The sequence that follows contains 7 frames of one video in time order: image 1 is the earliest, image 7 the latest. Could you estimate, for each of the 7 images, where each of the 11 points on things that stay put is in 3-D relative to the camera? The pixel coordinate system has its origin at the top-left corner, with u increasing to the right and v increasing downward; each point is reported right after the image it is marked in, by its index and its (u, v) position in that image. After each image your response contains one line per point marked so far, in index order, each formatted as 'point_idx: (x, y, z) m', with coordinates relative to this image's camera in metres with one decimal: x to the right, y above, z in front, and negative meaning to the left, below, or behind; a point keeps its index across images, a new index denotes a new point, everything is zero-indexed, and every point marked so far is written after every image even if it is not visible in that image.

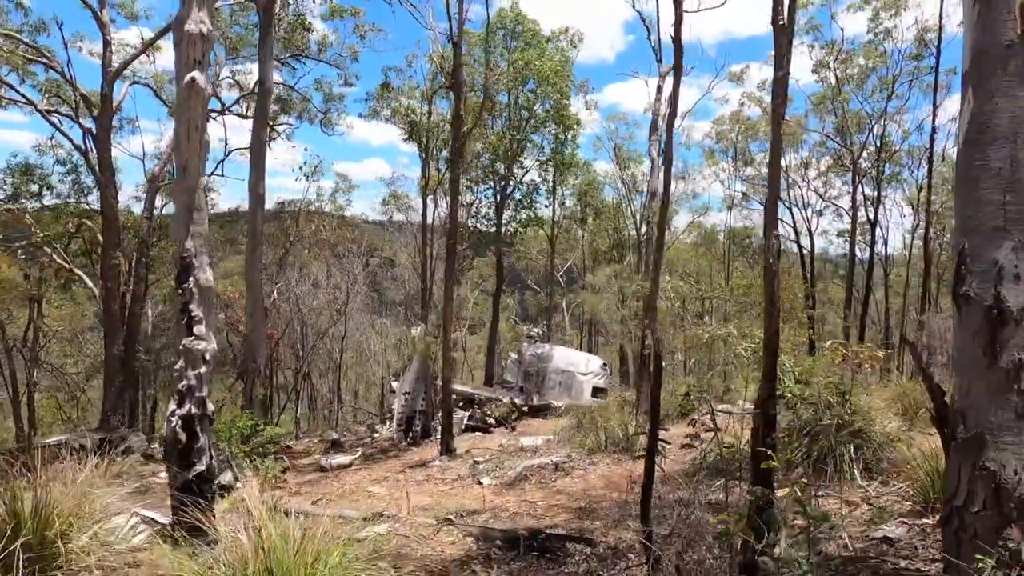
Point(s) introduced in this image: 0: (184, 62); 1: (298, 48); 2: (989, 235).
0: (-2.0, +1.4, +4.0) m
1: (-4.8, +5.4, +14.9) m
2: (+1.7, +0.2, +2.4) m
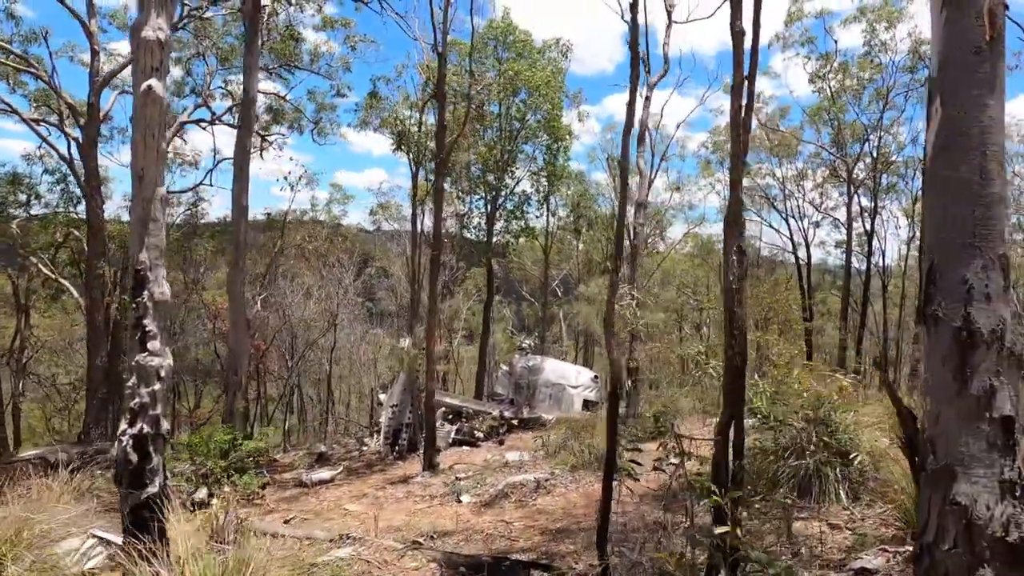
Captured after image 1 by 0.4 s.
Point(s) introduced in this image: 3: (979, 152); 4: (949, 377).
0: (-2.2, +1.3, +3.9) m
1: (-5.0, +5.2, +14.9) m
2: (+1.5, +0.1, +2.2) m
3: (+1.6, +0.5, +2.2) m
4: (+1.4, -0.3, +2.2) m
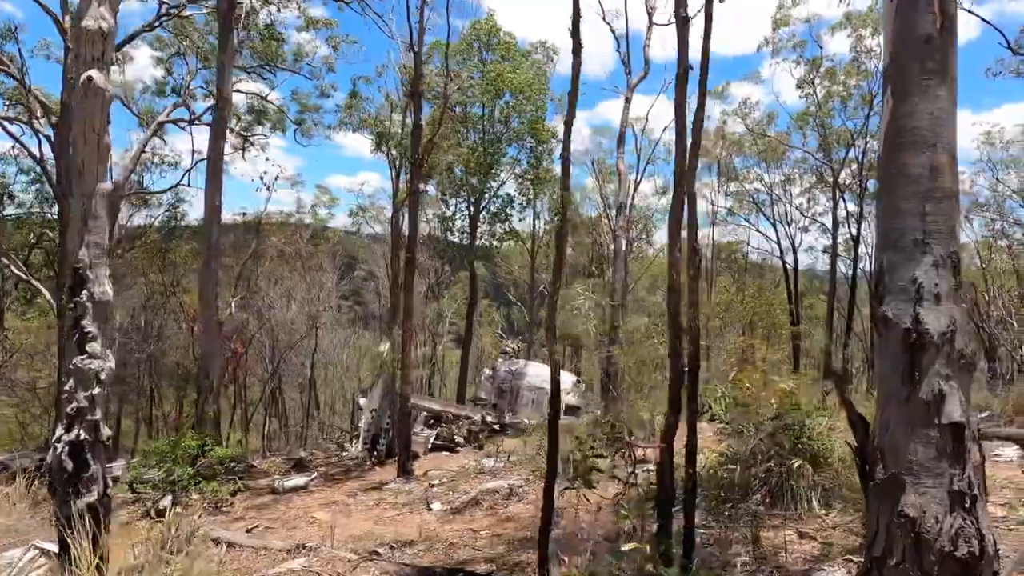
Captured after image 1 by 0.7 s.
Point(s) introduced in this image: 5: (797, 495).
0: (-2.4, +1.3, +3.8) m
1: (-5.3, +5.1, +14.7) m
2: (+1.3, +0.1, +2.1) m
3: (+1.3, +0.5, +2.1) m
4: (+1.2, -0.3, +2.1) m
5: (+2.4, -1.7, +5.6) m
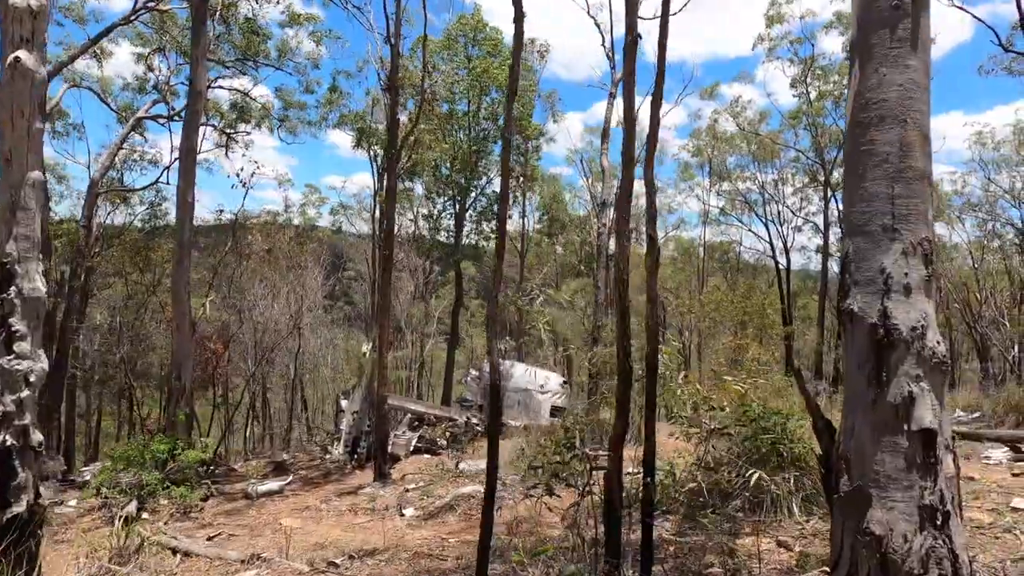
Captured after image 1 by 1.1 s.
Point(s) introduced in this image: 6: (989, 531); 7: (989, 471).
0: (-2.7, +1.3, +3.5) m
1: (-5.6, +5.1, +14.5) m
2: (+1.0, +0.1, +1.9) m
3: (+1.1, +0.5, +1.9) m
4: (+1.0, -0.3, +1.9) m
5: (+2.2, -1.7, +5.4) m
6: (+3.1, -1.6, +4.4) m
7: (+4.9, -1.9, +6.8) m
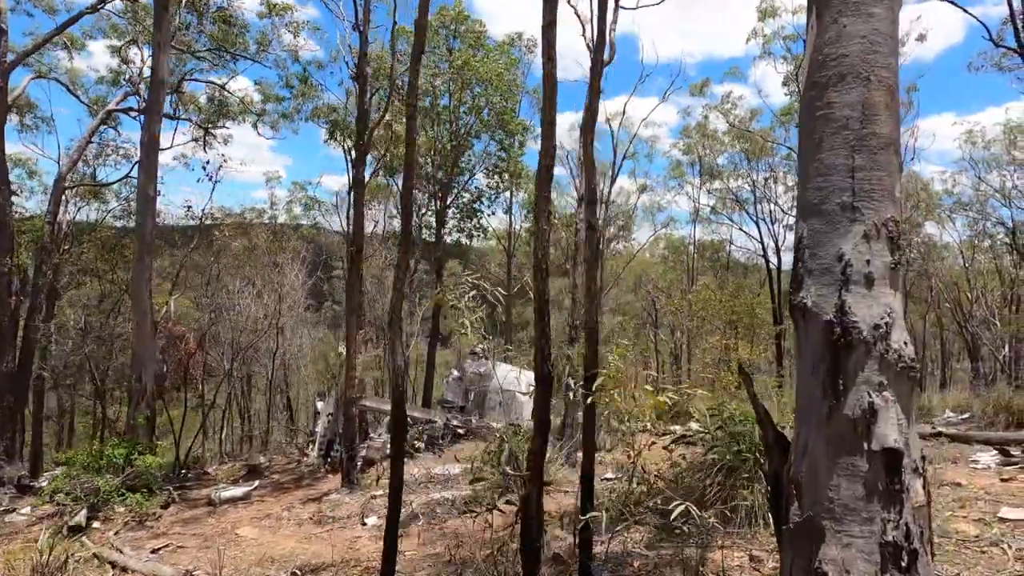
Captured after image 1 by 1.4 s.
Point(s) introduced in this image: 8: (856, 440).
0: (-2.9, +1.3, +3.2) m
1: (-6.0, +5.1, +14.1) m
2: (+0.8, +0.2, +1.6) m
3: (+0.8, +0.5, +1.6) m
4: (+0.7, -0.2, +1.6) m
5: (+1.9, -1.7, +5.1) m
6: (+2.8, -1.6, +4.1) m
7: (+4.6, -1.9, +6.6) m
8: (+0.8, -0.3, +1.5) m
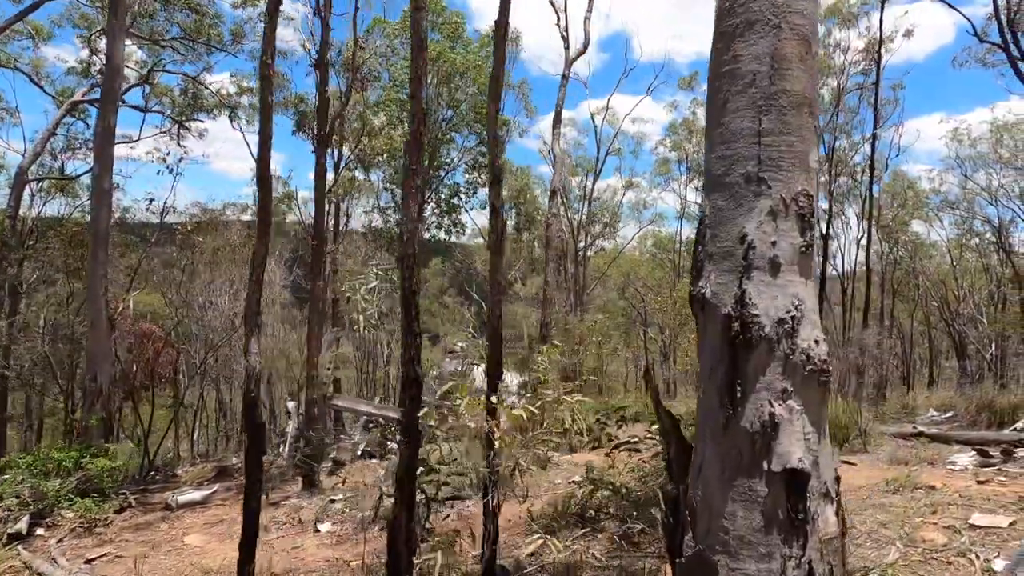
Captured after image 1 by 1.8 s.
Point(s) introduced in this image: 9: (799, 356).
0: (-3.3, +1.4, +2.9) m
1: (-6.5, +5.2, +13.8) m
2: (+0.5, +0.2, +1.3) m
3: (+0.5, +0.5, +1.4) m
4: (+0.4, -0.2, +1.3) m
5: (+1.5, -1.7, +4.9) m
6: (+2.5, -1.5, +3.9) m
7: (+4.2, -1.8, +6.4) m
8: (+0.4, -0.3, +1.2) m
9: (+0.6, -0.1, +1.2) m
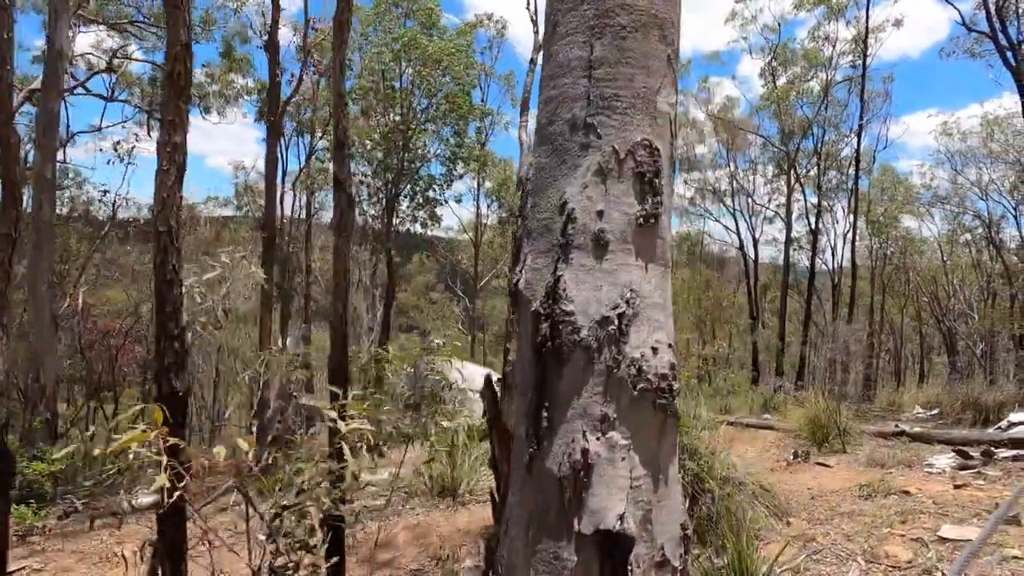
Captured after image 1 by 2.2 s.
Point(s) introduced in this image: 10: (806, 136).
0: (-3.7, +1.4, +2.5) m
1: (-6.9, +5.3, +13.3) m
2: (+0.1, +0.2, +1.0) m
3: (+0.1, +0.5, +1.0) m
4: (0.0, -0.2, +0.9) m
5: (+1.1, -1.6, +4.6) m
6: (+2.1, -1.5, +3.5) m
7: (+3.8, -1.8, +6.0) m
8: (+0.1, -0.3, +0.9) m
9: (+0.2, -0.1, +0.9) m
10: (+8.2, +4.5, +19.2) m
